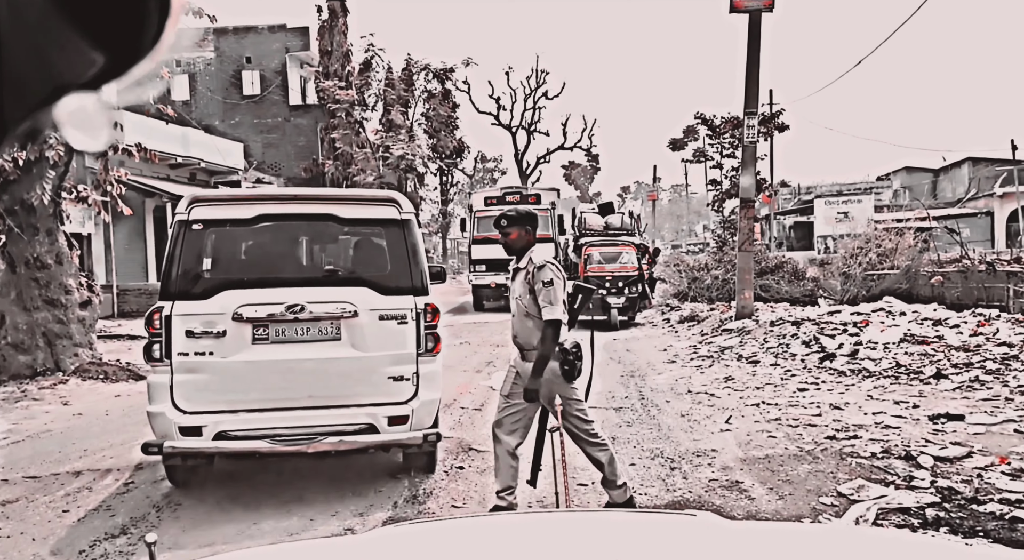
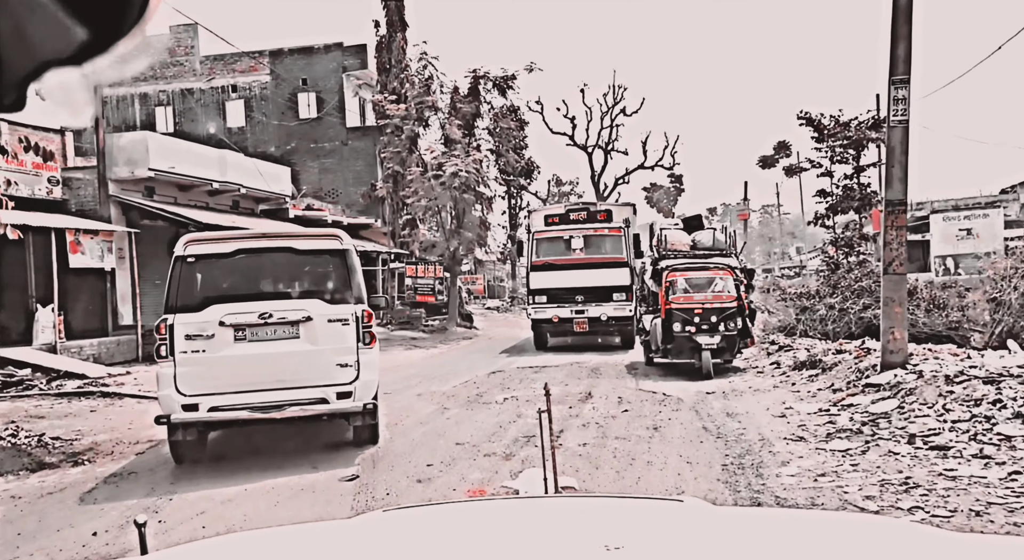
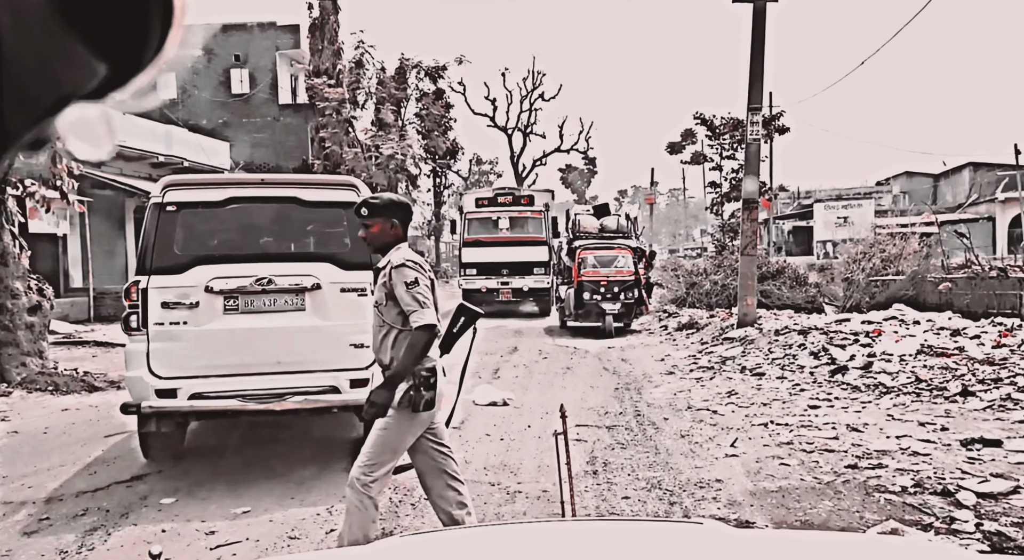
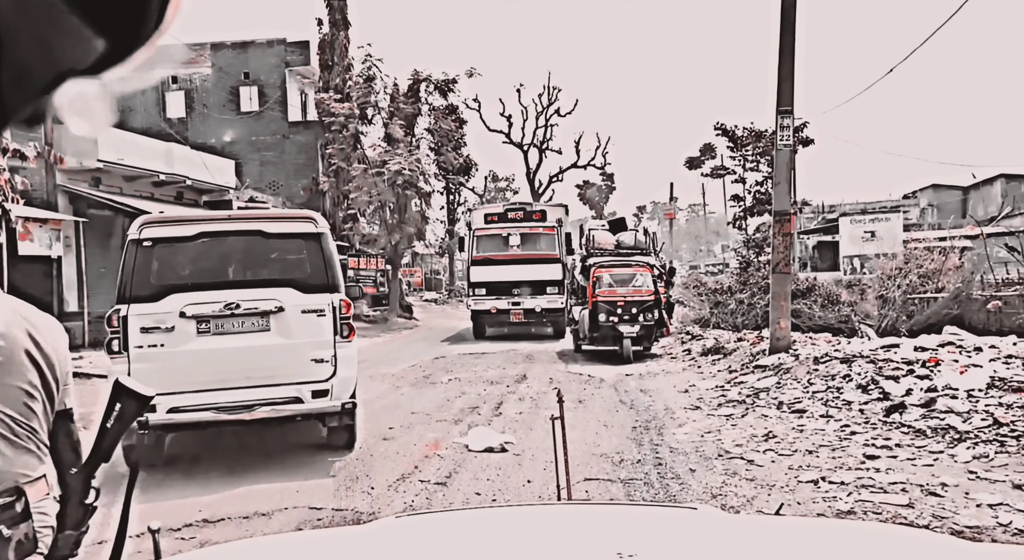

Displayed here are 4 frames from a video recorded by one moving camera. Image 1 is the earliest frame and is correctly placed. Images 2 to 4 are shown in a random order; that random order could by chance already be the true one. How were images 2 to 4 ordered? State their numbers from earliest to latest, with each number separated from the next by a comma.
3, 4, 2
